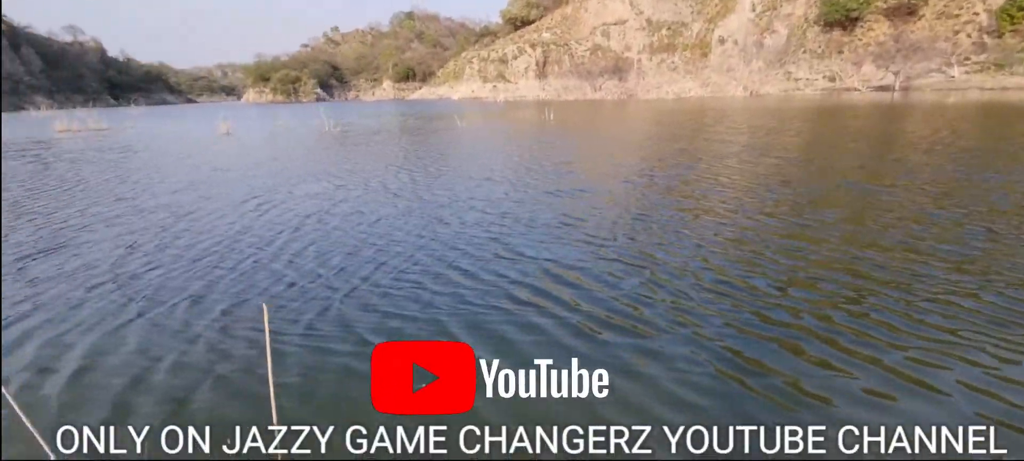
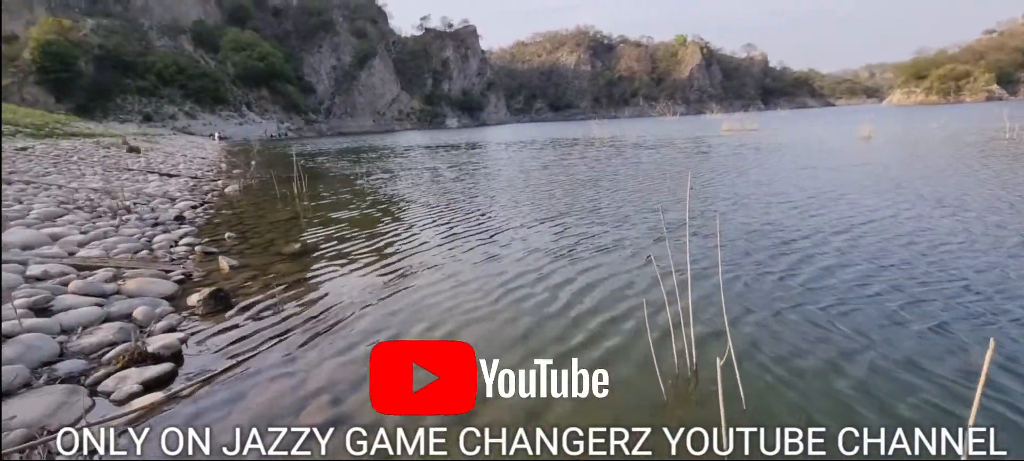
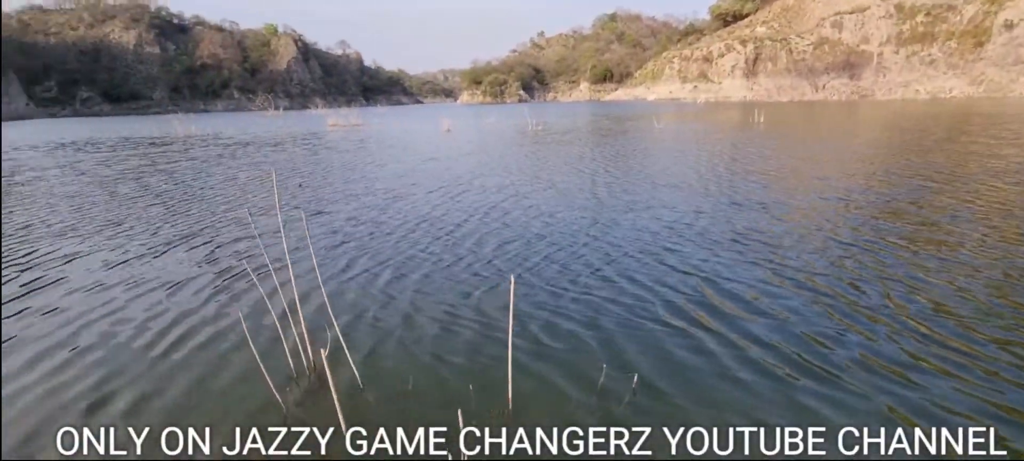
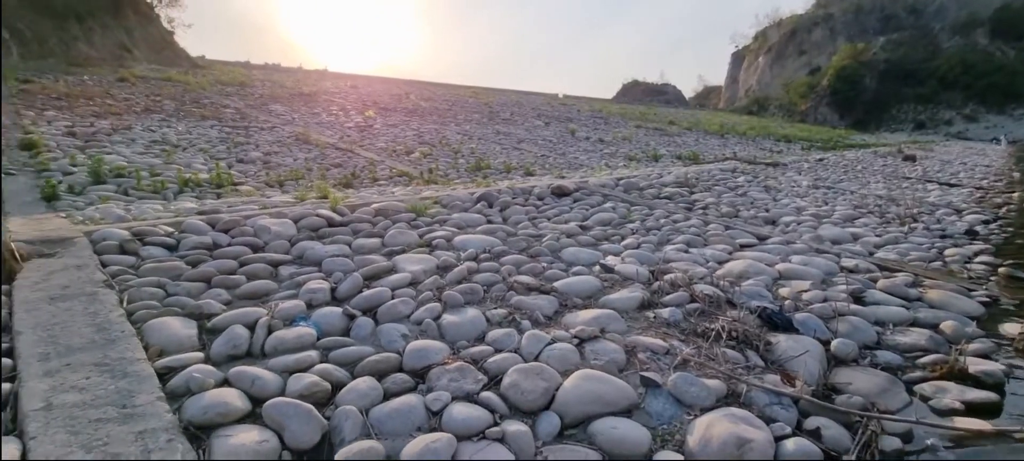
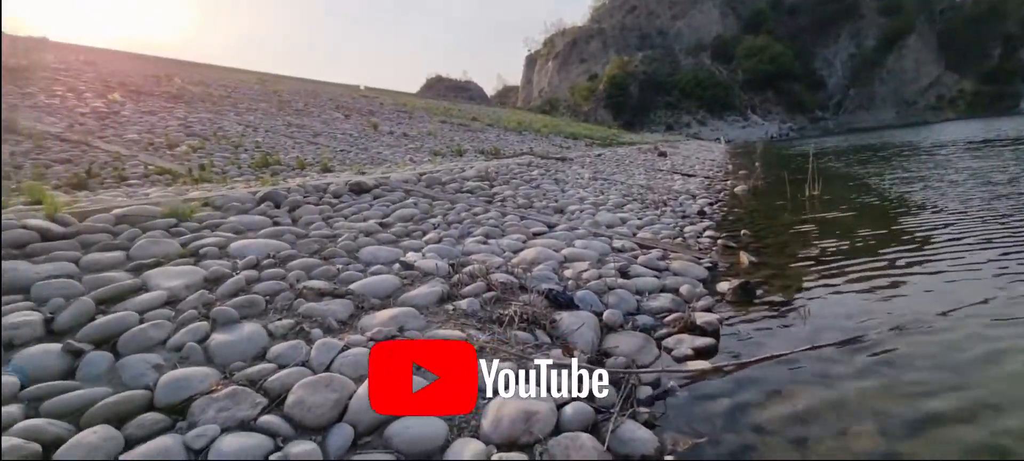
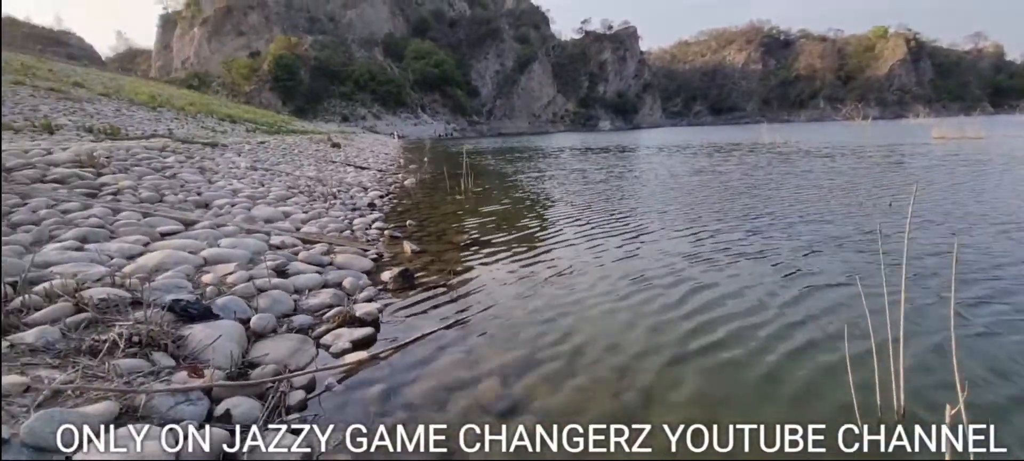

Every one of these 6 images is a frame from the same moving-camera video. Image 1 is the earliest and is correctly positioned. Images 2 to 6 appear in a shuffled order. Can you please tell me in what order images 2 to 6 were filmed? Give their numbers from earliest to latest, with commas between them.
3, 2, 6, 5, 4
